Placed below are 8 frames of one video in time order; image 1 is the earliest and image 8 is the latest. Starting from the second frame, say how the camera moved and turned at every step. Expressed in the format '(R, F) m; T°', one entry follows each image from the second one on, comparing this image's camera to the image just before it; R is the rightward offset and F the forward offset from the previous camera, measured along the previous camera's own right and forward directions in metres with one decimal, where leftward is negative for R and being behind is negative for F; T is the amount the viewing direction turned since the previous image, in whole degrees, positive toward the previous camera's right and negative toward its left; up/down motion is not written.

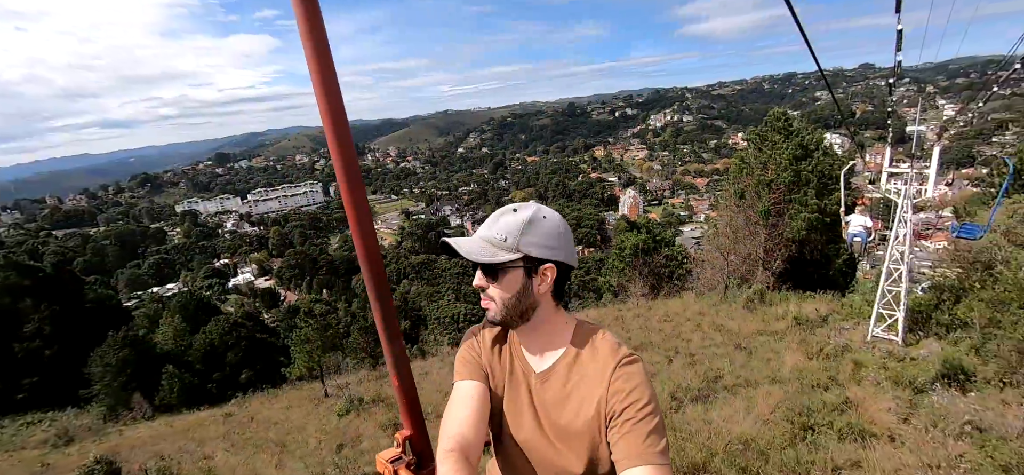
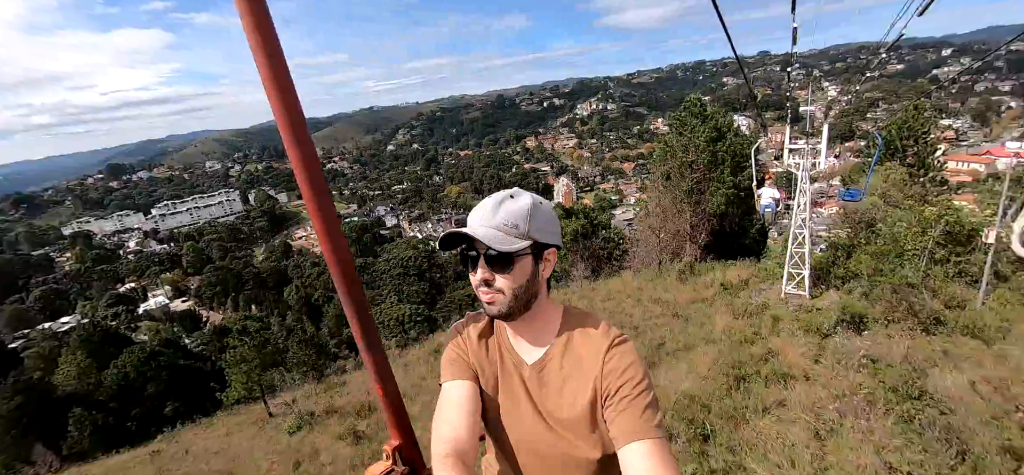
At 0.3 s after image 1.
(0.0, 0.0) m; +8°
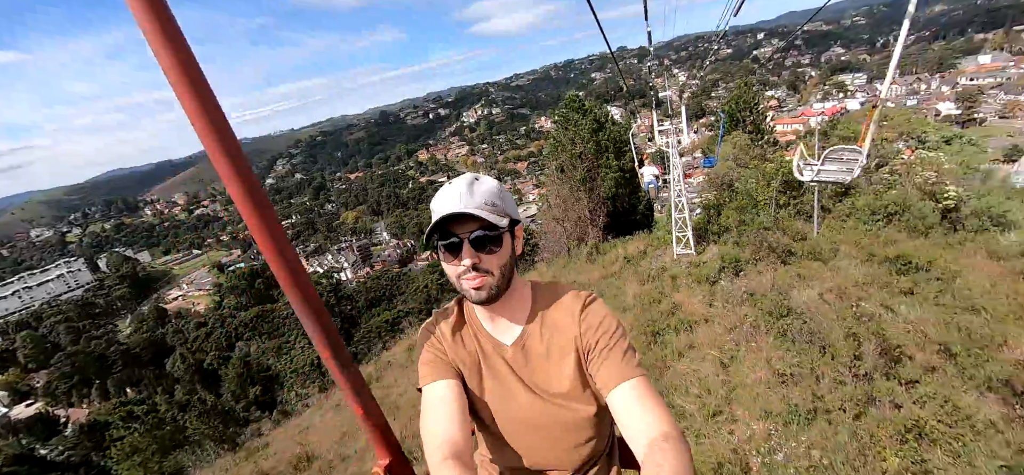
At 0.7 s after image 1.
(0.0, -0.1) m; +13°
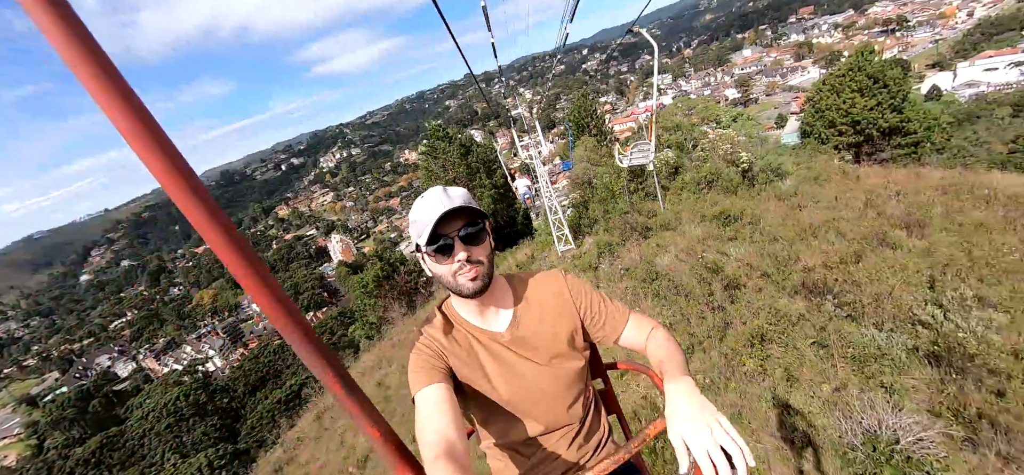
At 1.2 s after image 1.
(-0.1, -0.1) m; +18°
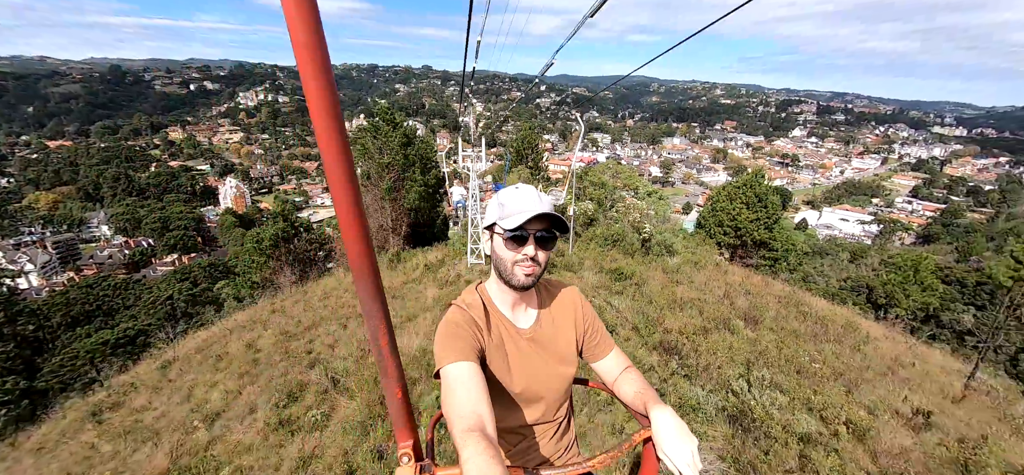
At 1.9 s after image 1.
(-0.1, -0.3) m; +13°
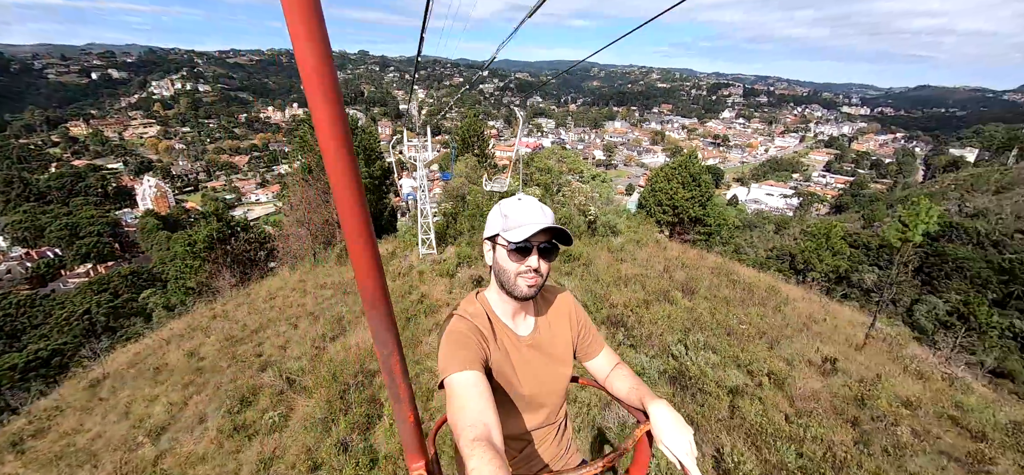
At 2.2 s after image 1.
(0.0, -0.2) m; +7°
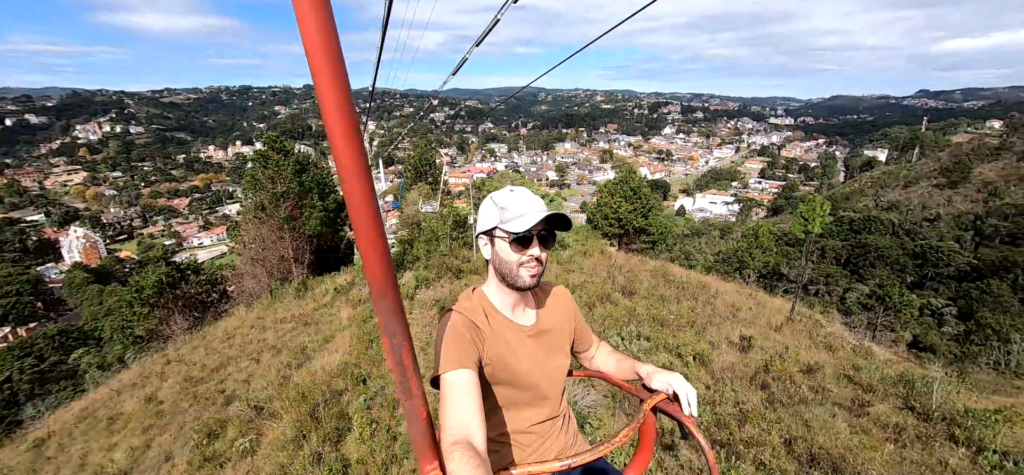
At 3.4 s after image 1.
(+0.1, -0.5) m; +6°
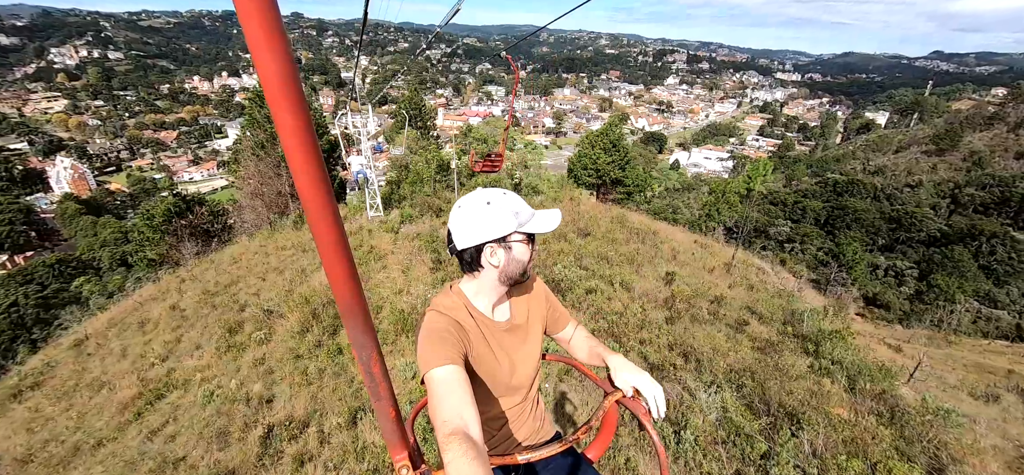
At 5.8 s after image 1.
(+0.4, -0.9) m; +2°
